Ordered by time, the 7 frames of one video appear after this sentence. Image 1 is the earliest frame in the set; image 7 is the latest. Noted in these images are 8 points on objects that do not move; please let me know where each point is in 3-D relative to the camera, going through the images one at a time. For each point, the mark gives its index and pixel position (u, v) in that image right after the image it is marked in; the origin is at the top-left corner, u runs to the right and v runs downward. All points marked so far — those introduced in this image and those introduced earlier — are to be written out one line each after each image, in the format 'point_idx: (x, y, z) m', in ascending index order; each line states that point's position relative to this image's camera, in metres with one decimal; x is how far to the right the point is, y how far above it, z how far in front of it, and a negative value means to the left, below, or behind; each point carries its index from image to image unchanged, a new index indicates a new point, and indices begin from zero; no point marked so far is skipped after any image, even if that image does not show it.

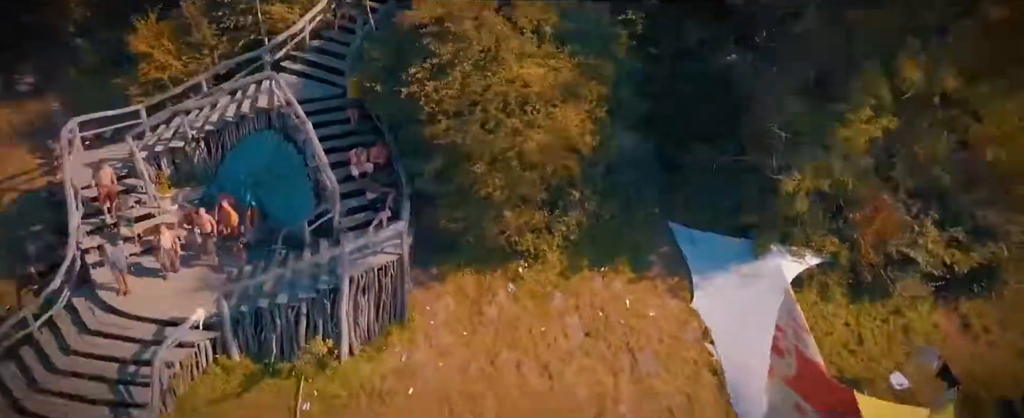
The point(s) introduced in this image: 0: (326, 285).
0: (-2.9, -1.2, +10.4) m
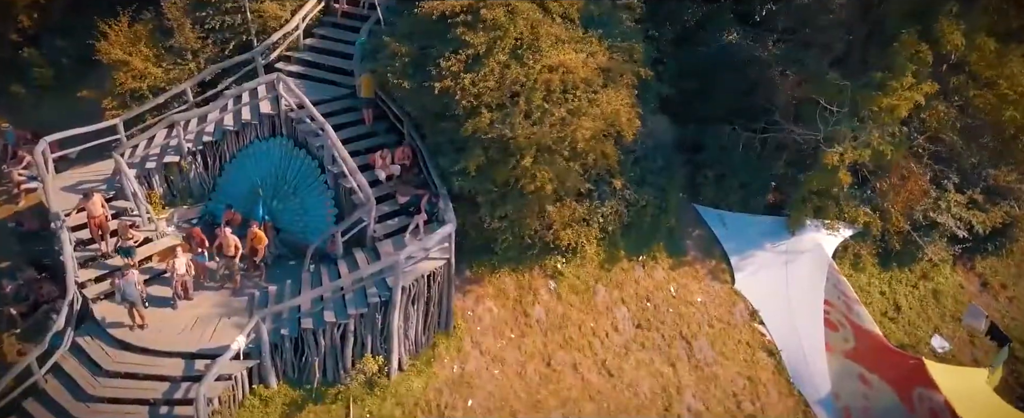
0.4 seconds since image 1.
0: (-1.9, -1.3, +9.5) m
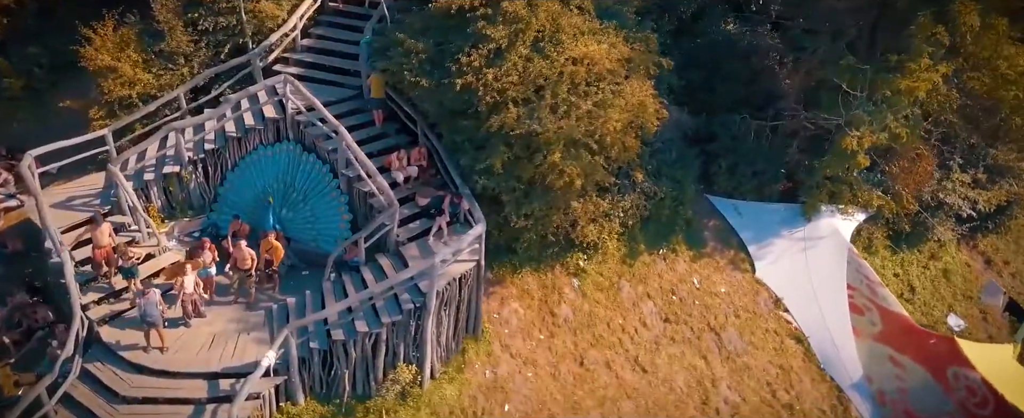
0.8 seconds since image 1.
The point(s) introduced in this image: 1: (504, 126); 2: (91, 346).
0: (-1.4, -1.3, +9.1) m
1: (-0.1, +1.2, +9.8) m
2: (-5.8, -1.9, +9.2) m
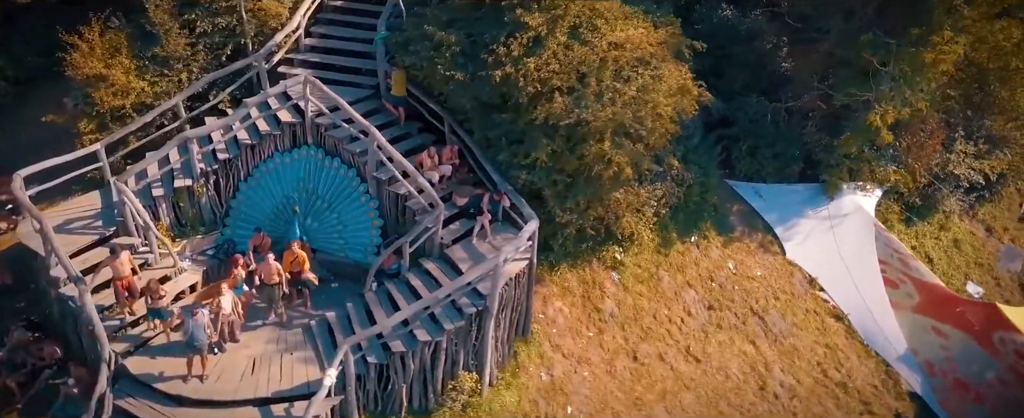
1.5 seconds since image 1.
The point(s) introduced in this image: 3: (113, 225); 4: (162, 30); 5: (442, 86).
0: (-0.5, -1.3, +8.5) m
1: (+0.5, +1.3, +9.4) m
2: (-4.9, -2.1, +8.3) m
3: (-5.7, -0.2, +9.5) m
4: (-5.5, +2.8, +10.5) m
5: (-1.0, +1.8, +10.0) m
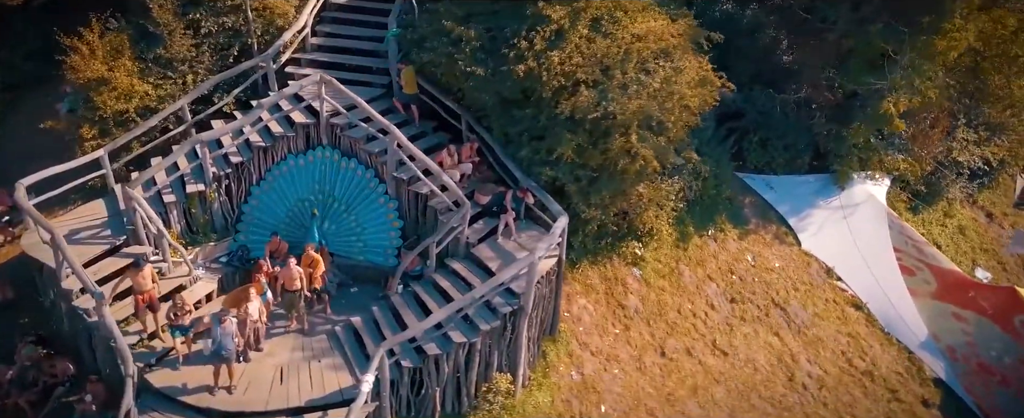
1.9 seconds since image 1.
0: (-0.1, -1.2, +8.3) m
1: (+0.9, +1.4, +9.2) m
2: (-4.4, -2.2, +7.9) m
3: (-5.3, -0.3, +9.1) m
4: (-5.2, +2.7, +10.1) m
5: (-0.7, +1.8, +9.8) m
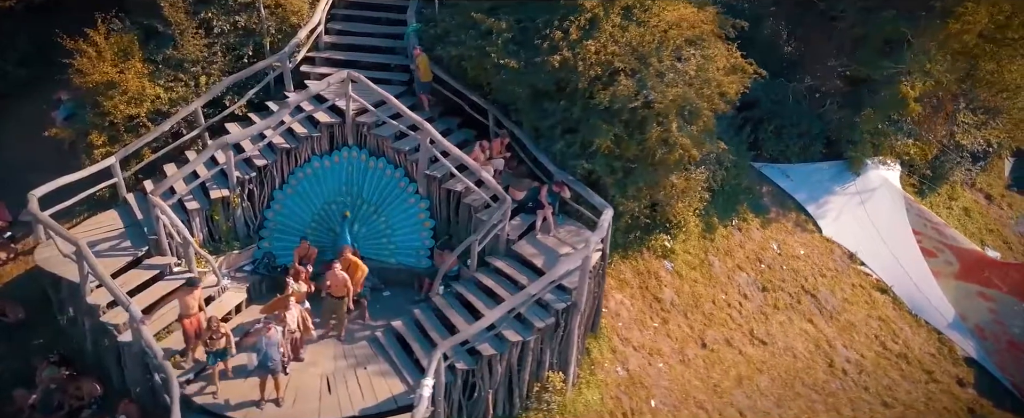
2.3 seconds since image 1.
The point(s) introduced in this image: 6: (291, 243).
0: (+0.6, -1.2, +8.1) m
1: (+1.4, +1.5, +9.0) m
2: (-3.7, -2.3, +7.4) m
3: (-4.7, -0.5, +8.5) m
4: (-4.8, +2.6, +9.6) m
5: (-0.3, +1.9, +9.5) m
6: (-3.1, -0.5, +9.4) m
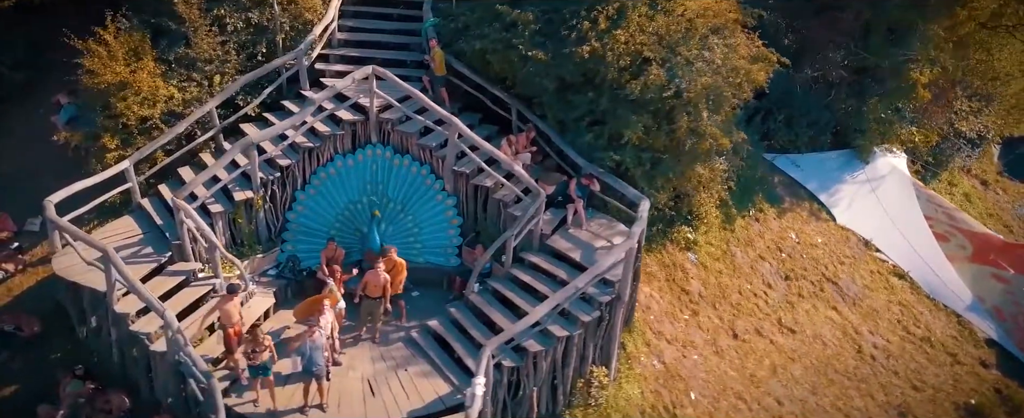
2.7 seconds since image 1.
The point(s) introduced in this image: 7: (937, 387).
0: (+1.1, -1.1, +7.9) m
1: (+1.8, +1.6, +8.9) m
2: (-3.1, -2.3, +7.0) m
3: (-4.2, -0.5, +8.2) m
4: (-4.5, +2.5, +9.2) m
5: (+0.1, +2.0, +9.3) m
6: (-2.7, -0.5, +9.1) m
7: (+6.4, -2.7, +10.0) m
